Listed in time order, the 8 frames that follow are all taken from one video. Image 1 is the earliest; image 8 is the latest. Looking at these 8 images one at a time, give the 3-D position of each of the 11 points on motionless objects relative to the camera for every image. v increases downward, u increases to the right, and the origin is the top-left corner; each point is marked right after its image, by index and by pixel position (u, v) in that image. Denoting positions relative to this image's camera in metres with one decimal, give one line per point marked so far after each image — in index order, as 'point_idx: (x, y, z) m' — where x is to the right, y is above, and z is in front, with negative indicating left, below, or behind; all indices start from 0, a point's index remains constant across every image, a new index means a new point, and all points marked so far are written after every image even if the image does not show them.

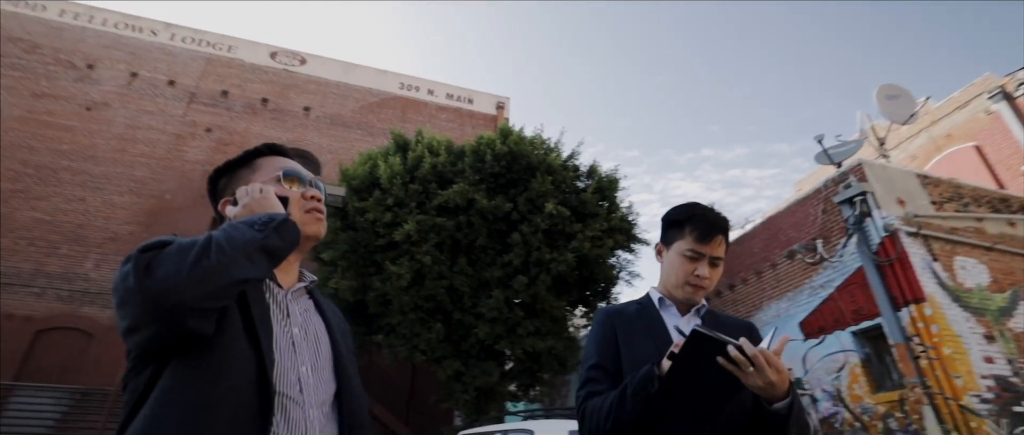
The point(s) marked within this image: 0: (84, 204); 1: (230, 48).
0: (-10.3, +0.4, +12.3) m
1: (-8.7, +5.2, +15.7) m
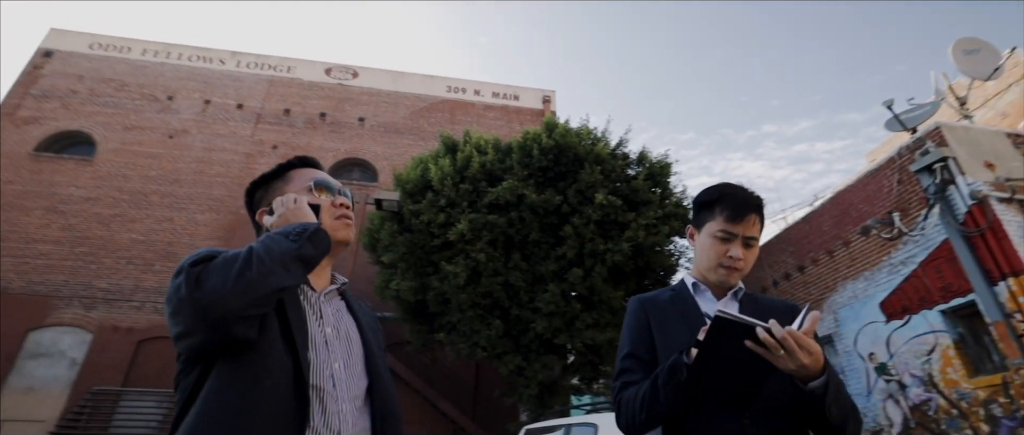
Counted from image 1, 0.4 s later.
0: (-8.9, -0.1, +13.4) m
1: (-7.3, +4.8, +16.6) m
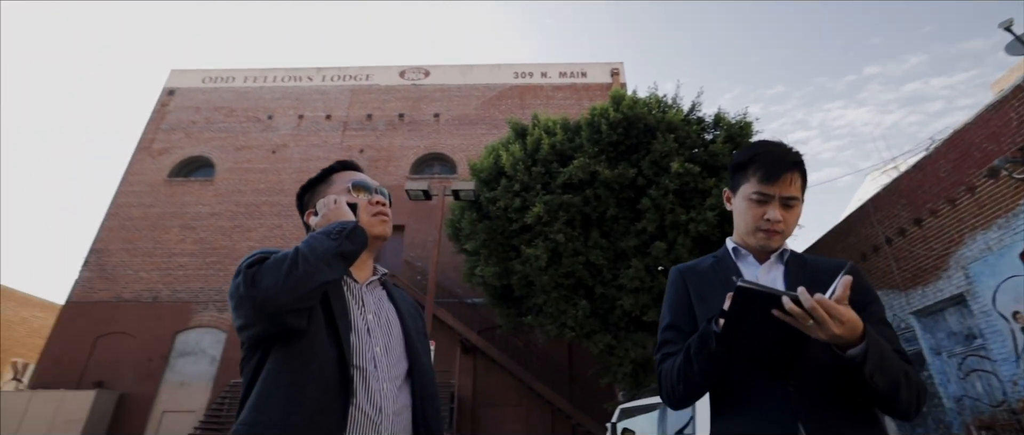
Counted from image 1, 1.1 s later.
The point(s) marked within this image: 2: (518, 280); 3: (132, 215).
0: (-6.7, -0.3, +14.8) m
1: (-5.0, +4.9, +17.5) m
2: (+0.2, -1.2, +10.0) m
3: (-11.4, +0.1, +15.2) m
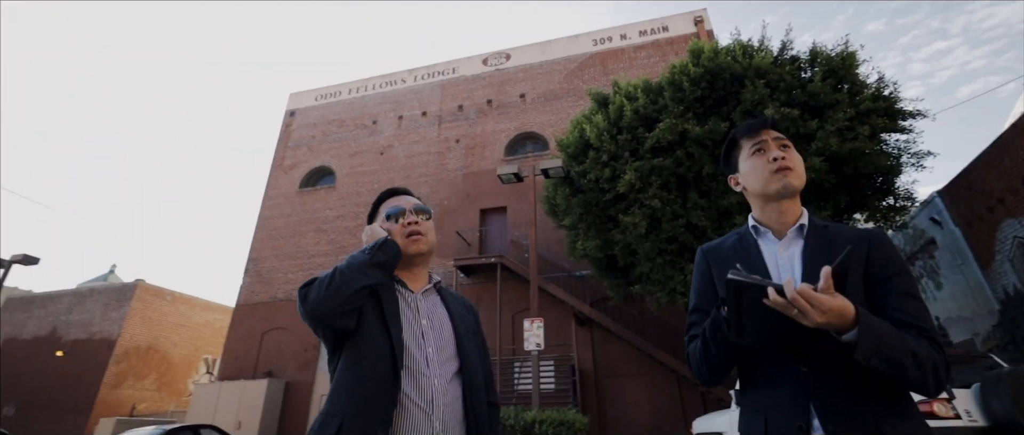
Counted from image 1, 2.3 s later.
0: (-3.6, -0.2, +16.1) m
1: (-2.1, +5.4, +18.2) m
2: (+2.2, -0.6, +10.0) m
3: (-8.2, -0.3, +17.5) m
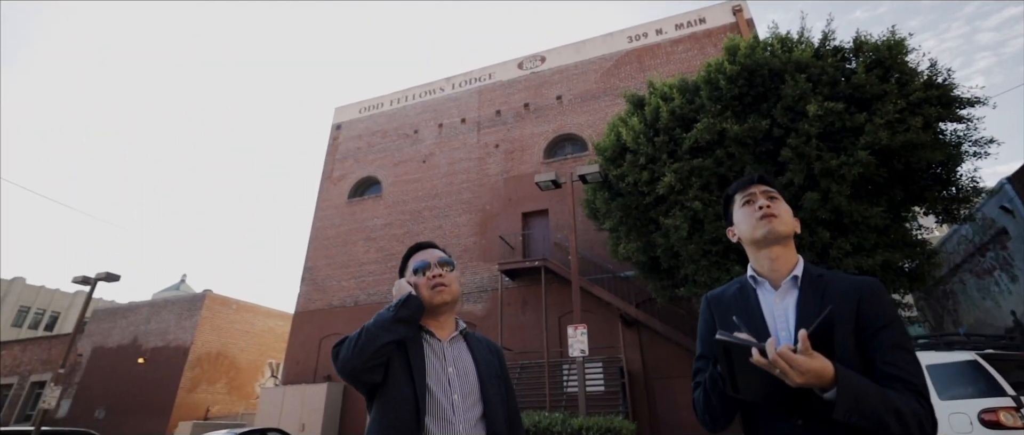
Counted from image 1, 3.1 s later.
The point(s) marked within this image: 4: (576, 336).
0: (-2.3, -0.4, +16.5) m
1: (-0.8, +5.2, +18.4) m
2: (+3.0, -0.7, +9.9) m
3: (-6.7, -0.7, +18.3) m
4: (+1.2, -2.2, +9.4) m
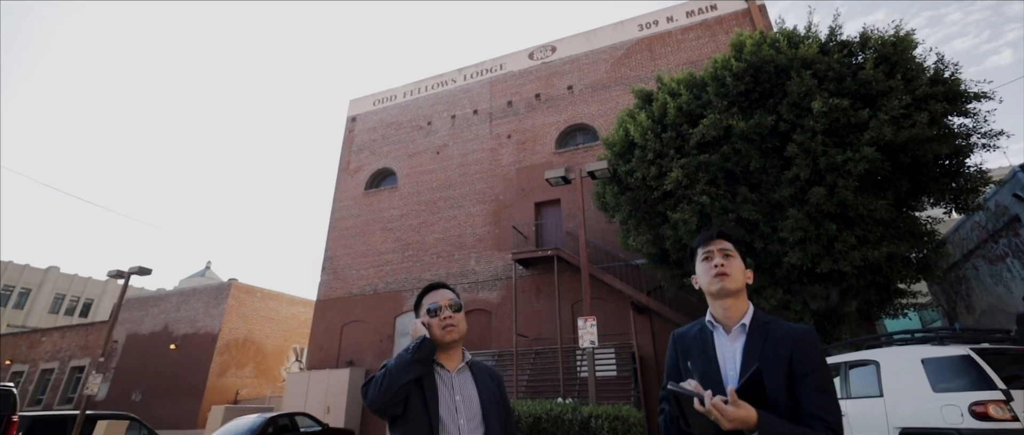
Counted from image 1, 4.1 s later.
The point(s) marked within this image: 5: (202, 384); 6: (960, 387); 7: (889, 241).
0: (-1.8, -0.1, +16.9) m
1: (-0.4, +5.6, +18.5) m
2: (+3.2, -0.6, +10.1) m
3: (-6.2, -0.3, +18.8) m
4: (+1.4, -2.1, +9.7) m
5: (-11.6, -6.2, +18.8) m
6: (+5.7, -2.2, +6.4) m
7: (+6.8, -0.4, +9.1) m
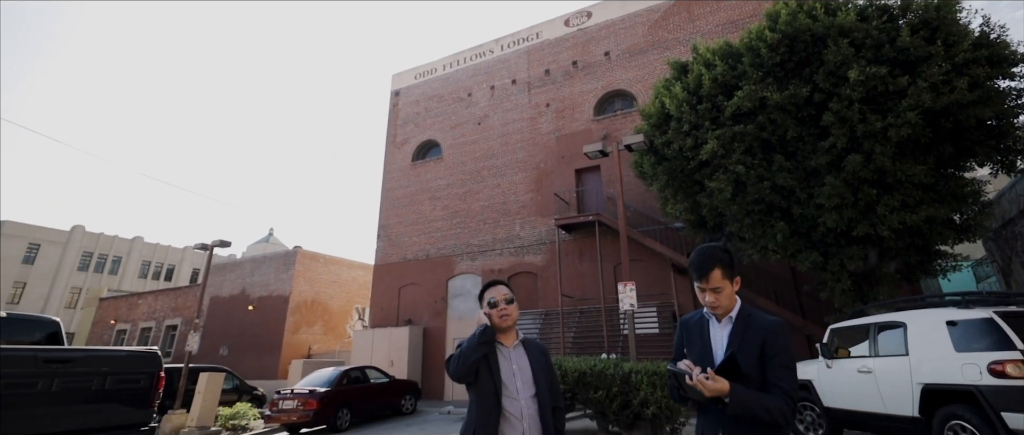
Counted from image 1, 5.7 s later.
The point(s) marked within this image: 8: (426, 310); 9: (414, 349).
0: (-0.4, +1.0, +17.7) m
1: (+1.0, +6.9, +18.7) m
2: (+4.1, +0.1, +10.6) m
3: (-4.5, +0.9, +20.0) m
4: (+2.3, -1.5, +10.5) m
5: (-9.7, -5.2, +21.0) m
6: (+6.3, -1.8, +6.8) m
7: (+7.6, +0.2, +9.3) m
8: (-3.0, -3.3, +17.8) m
9: (-3.3, -4.4, +17.0) m
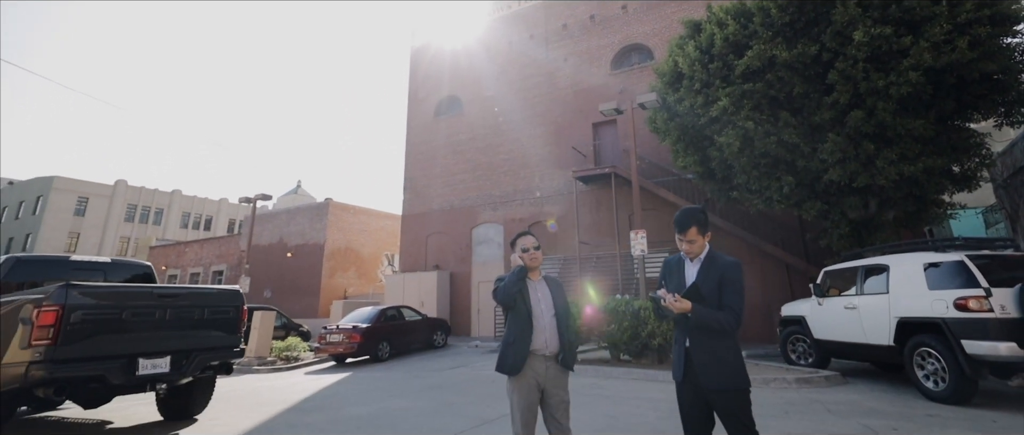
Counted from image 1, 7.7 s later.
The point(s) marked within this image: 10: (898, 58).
0: (+0.4, +2.8, +18.5) m
1: (+1.8, +8.8, +18.8) m
2: (+4.6, +1.2, +11.4) m
3: (-3.7, +2.9, +21.0) m
4: (+2.8, -0.5, +11.5) m
5: (-8.8, -3.1, +22.7) m
6: (+6.7, -1.1, +7.7) m
7: (+8.1, +1.2, +9.9) m
8: (-2.3, -1.5, +19.1) m
9: (-2.6, -2.7, +18.4) m
10: (+6.8, +2.8, +9.0) m
